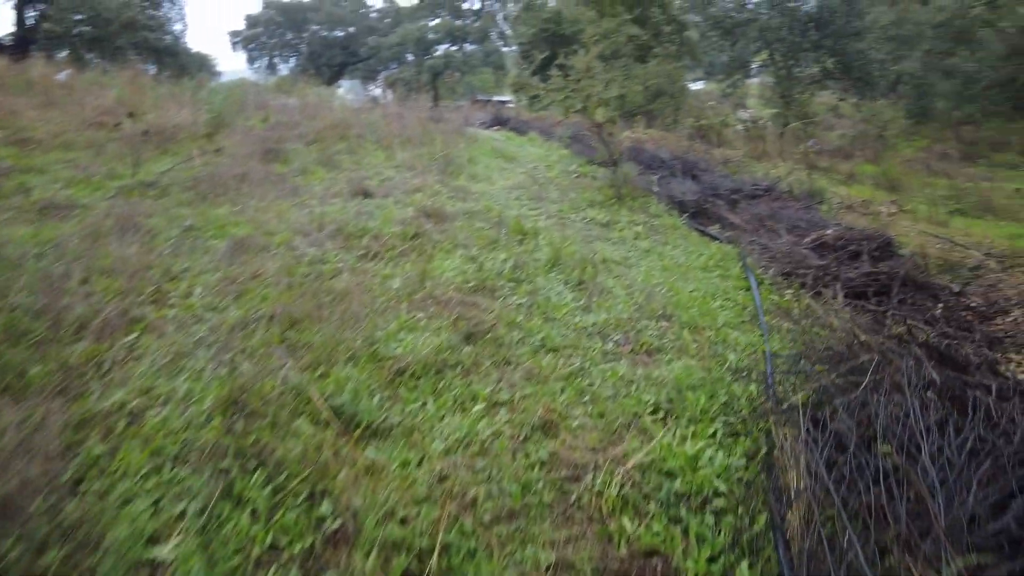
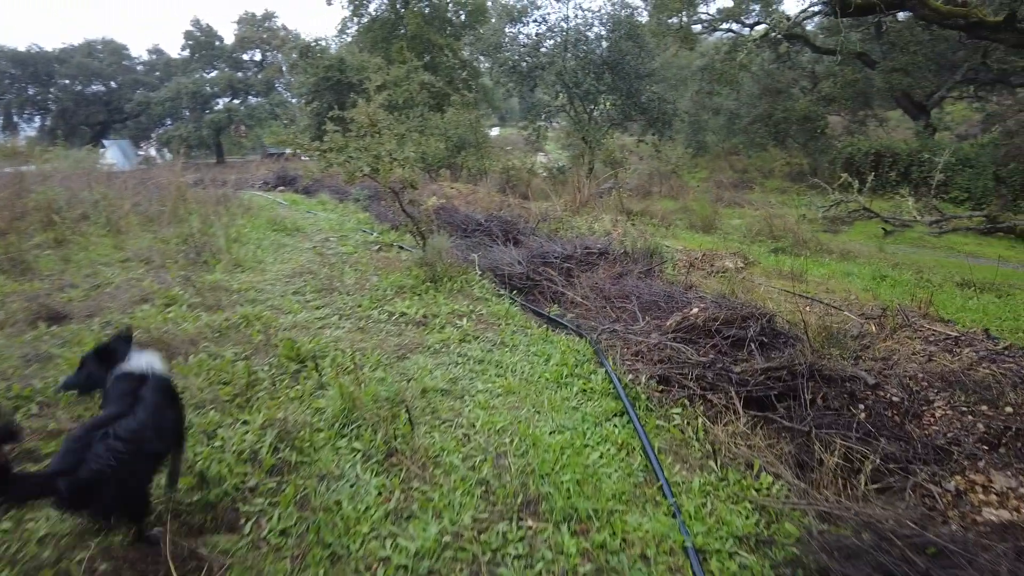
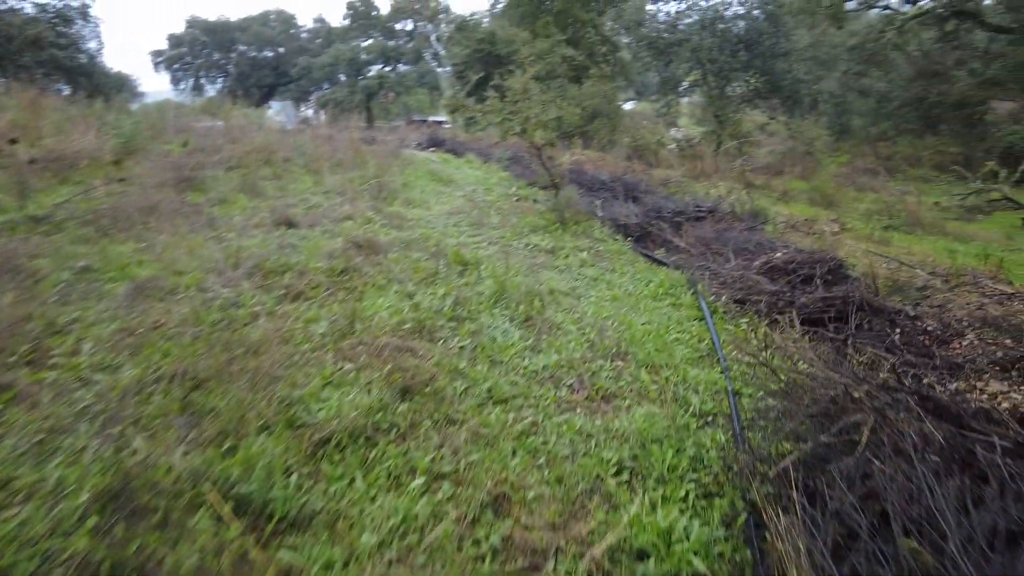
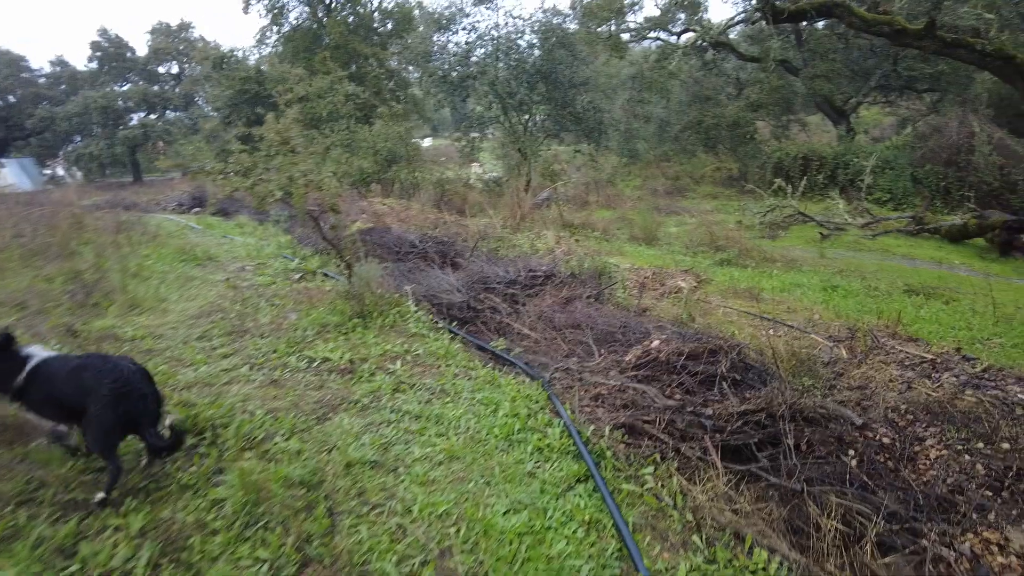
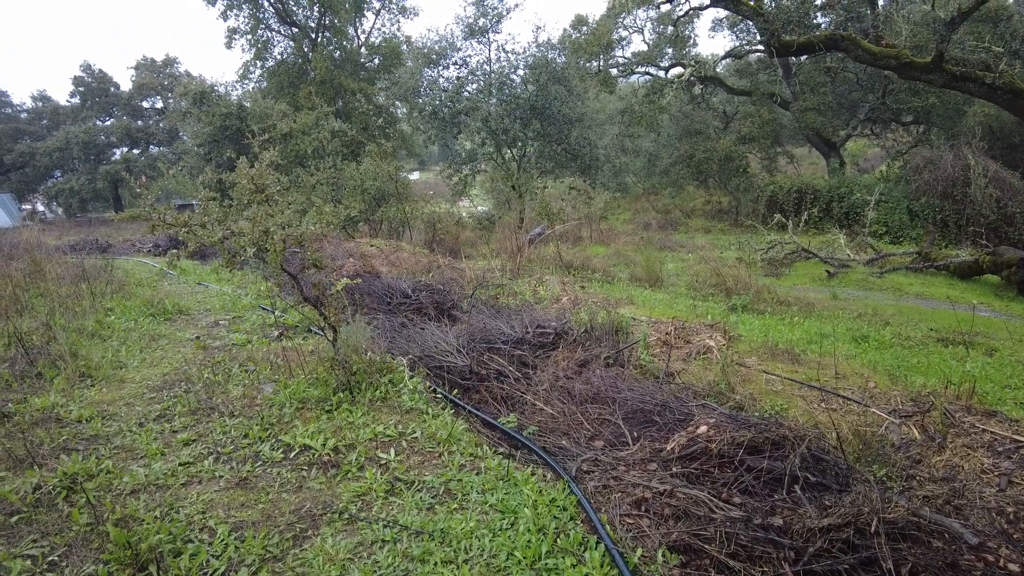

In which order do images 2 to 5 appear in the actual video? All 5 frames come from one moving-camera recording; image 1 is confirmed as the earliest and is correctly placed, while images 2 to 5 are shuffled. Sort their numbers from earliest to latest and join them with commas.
3, 2, 4, 5
